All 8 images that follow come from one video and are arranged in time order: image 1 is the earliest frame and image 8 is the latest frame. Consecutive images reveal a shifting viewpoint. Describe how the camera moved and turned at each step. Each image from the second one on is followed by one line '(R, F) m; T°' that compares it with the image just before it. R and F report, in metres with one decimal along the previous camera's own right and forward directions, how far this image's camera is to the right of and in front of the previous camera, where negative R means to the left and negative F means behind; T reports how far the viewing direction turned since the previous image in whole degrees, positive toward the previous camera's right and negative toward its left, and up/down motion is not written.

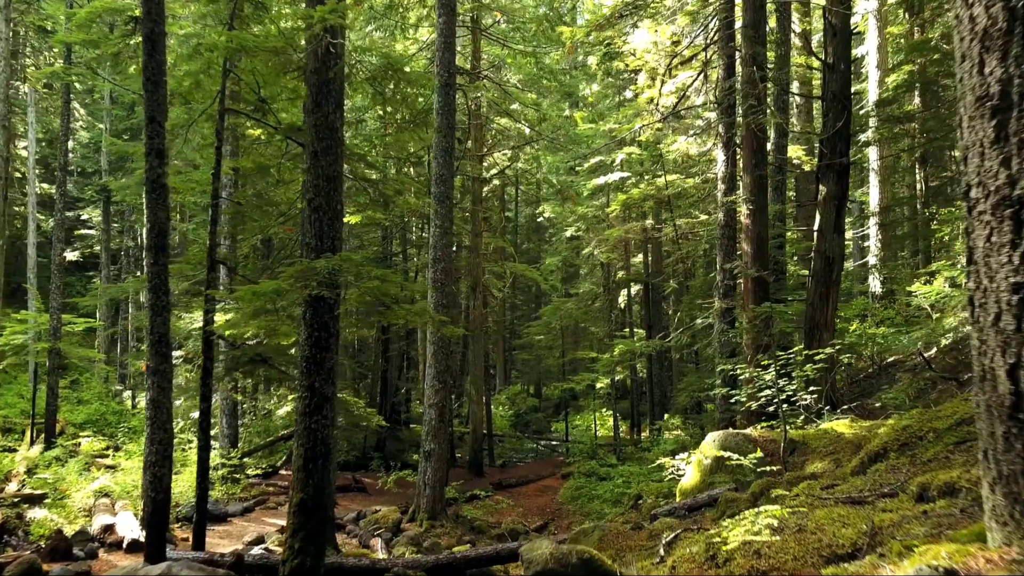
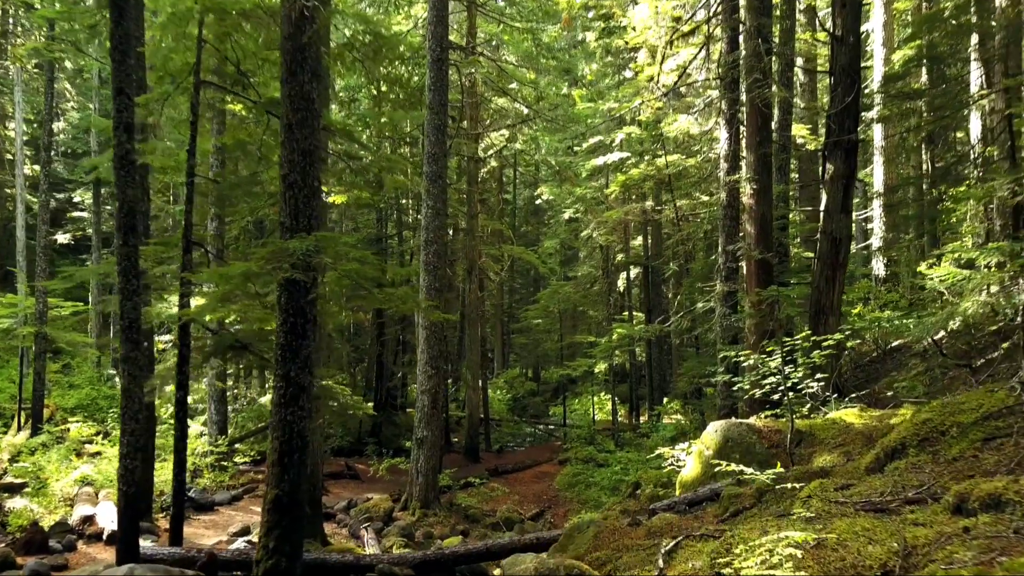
(+0.1, +0.4) m; 0°
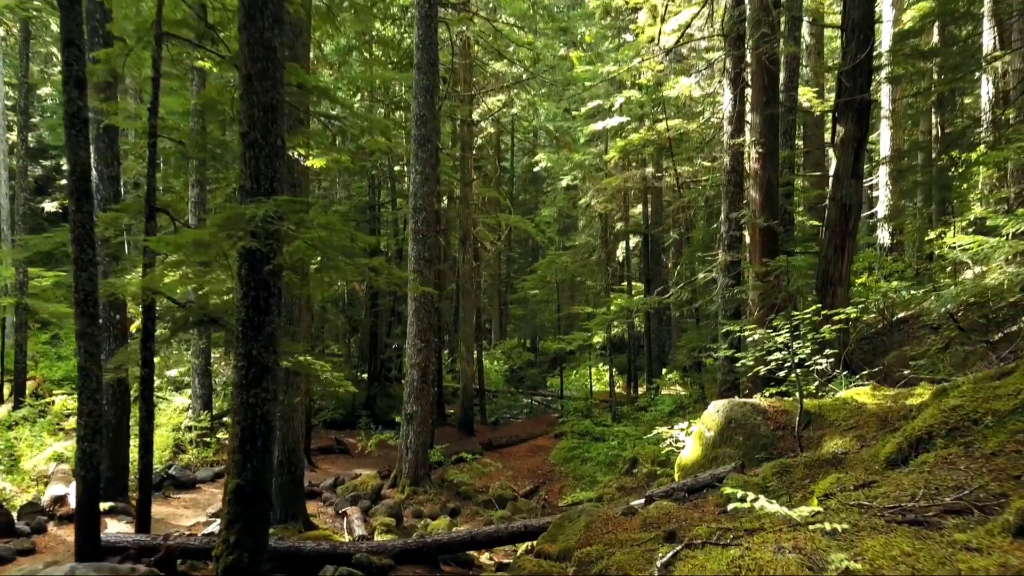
(+0.1, +0.5) m; 0°
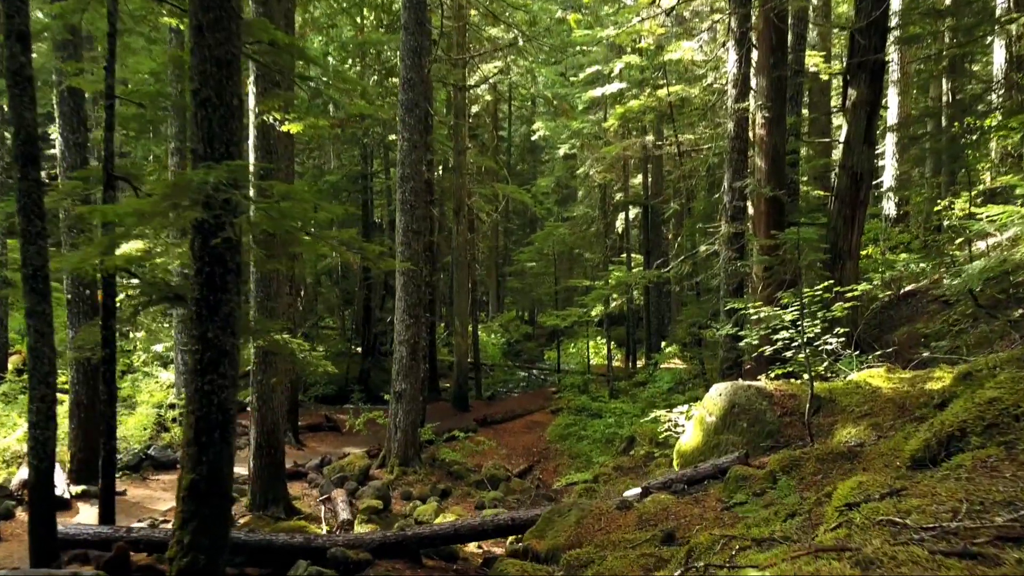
(+0.1, +0.5) m; 0°
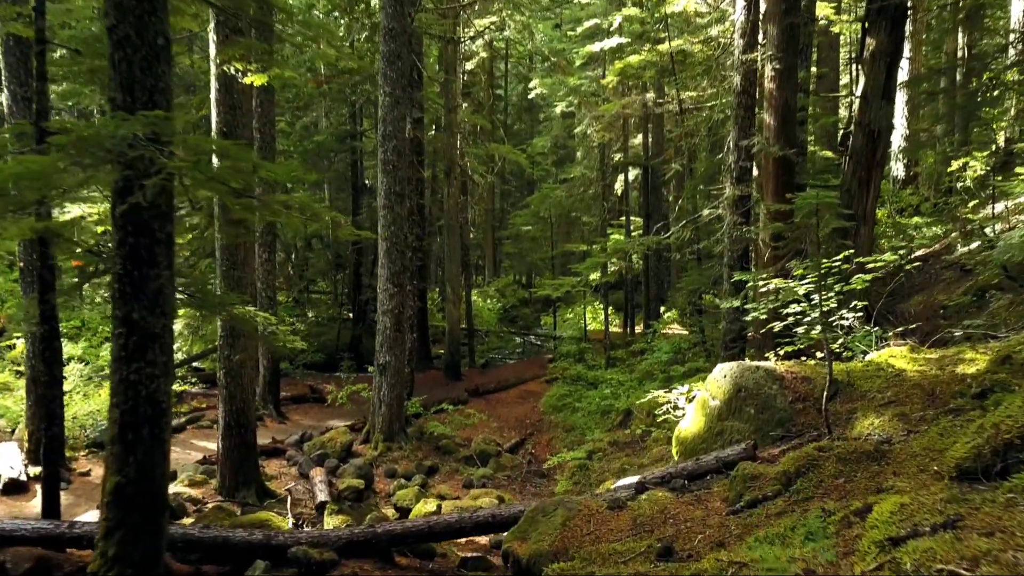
(+0.1, +0.6) m; 0°
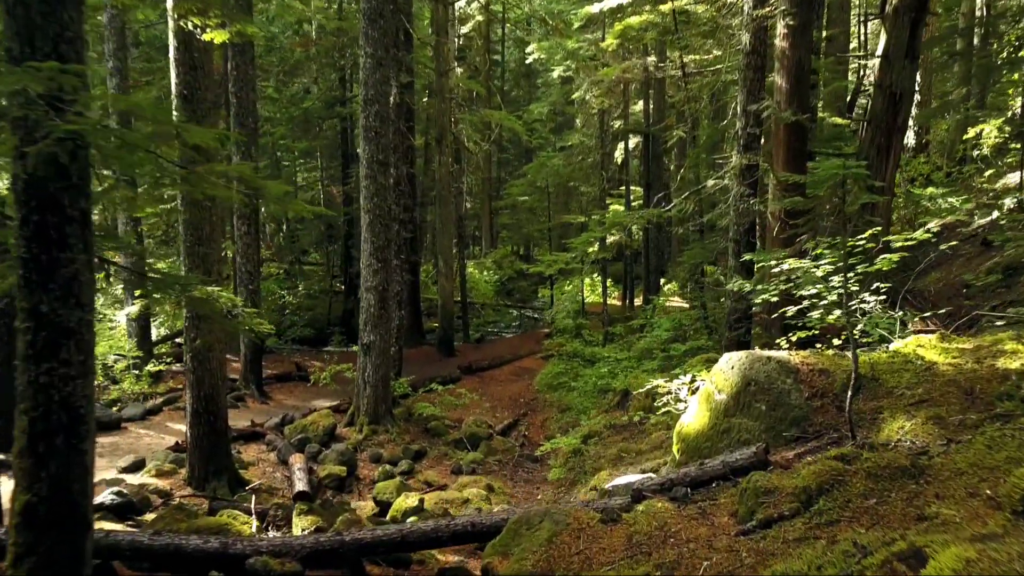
(+0.1, +0.6) m; 0°
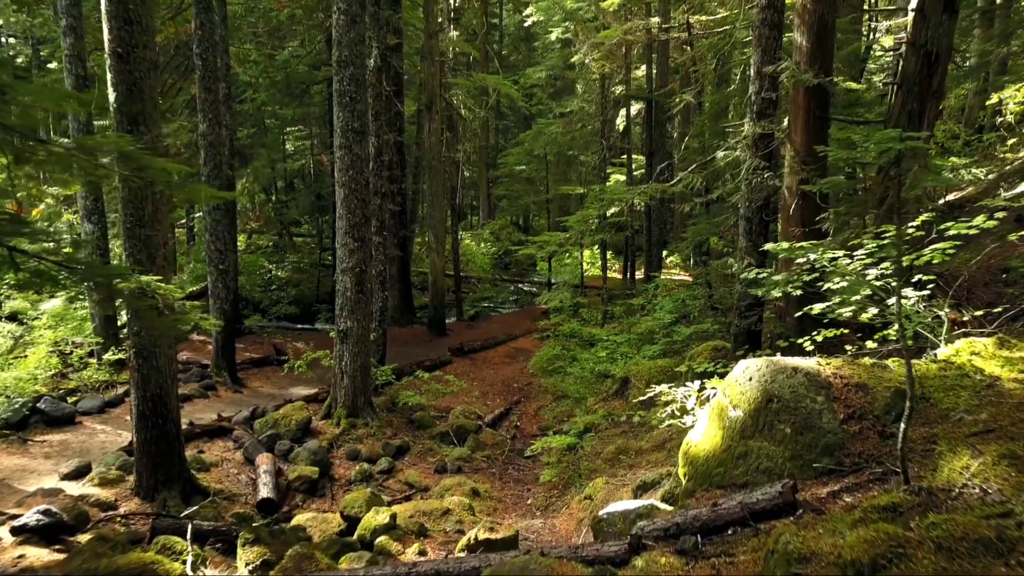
(+0.1, +0.8) m; 0°
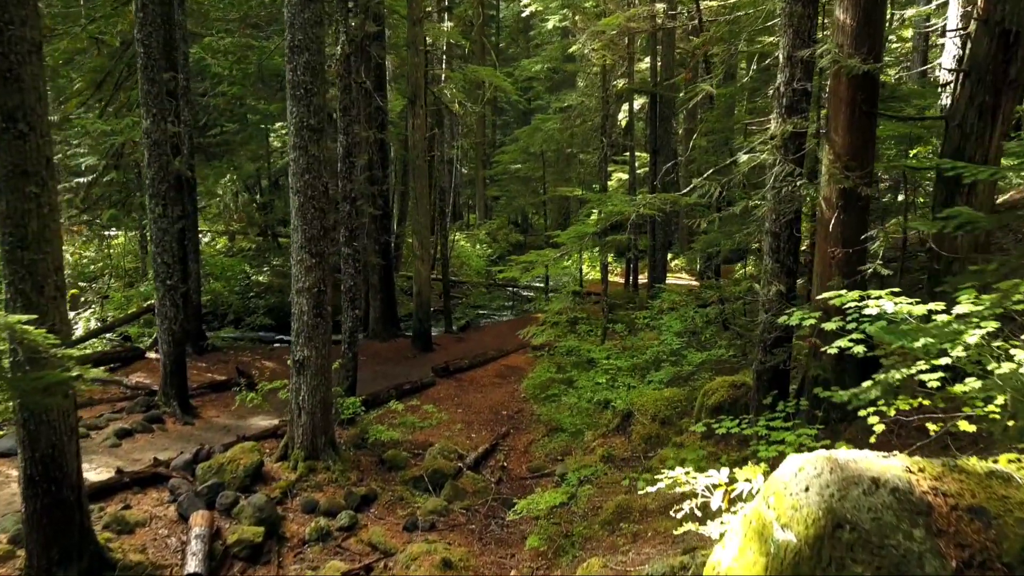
(+0.2, +1.2) m; 0°
